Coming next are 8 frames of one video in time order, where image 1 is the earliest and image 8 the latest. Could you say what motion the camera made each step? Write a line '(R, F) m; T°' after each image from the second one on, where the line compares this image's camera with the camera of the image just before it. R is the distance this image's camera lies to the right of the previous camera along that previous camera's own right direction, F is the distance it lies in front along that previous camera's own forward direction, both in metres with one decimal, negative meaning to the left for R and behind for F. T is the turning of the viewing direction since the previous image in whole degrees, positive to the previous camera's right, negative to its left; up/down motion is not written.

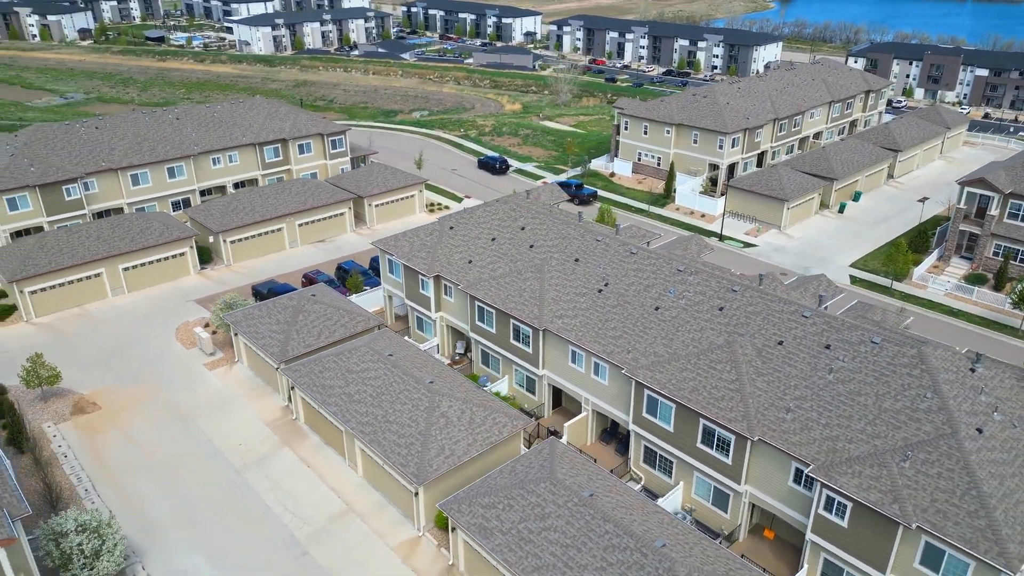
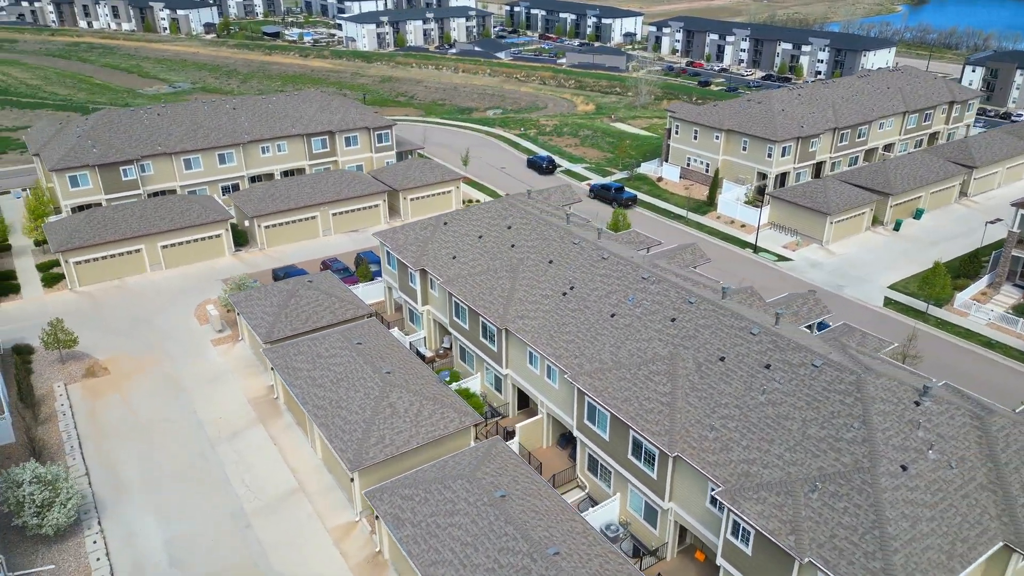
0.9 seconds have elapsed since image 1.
(+5.0, +0.3) m; -8°
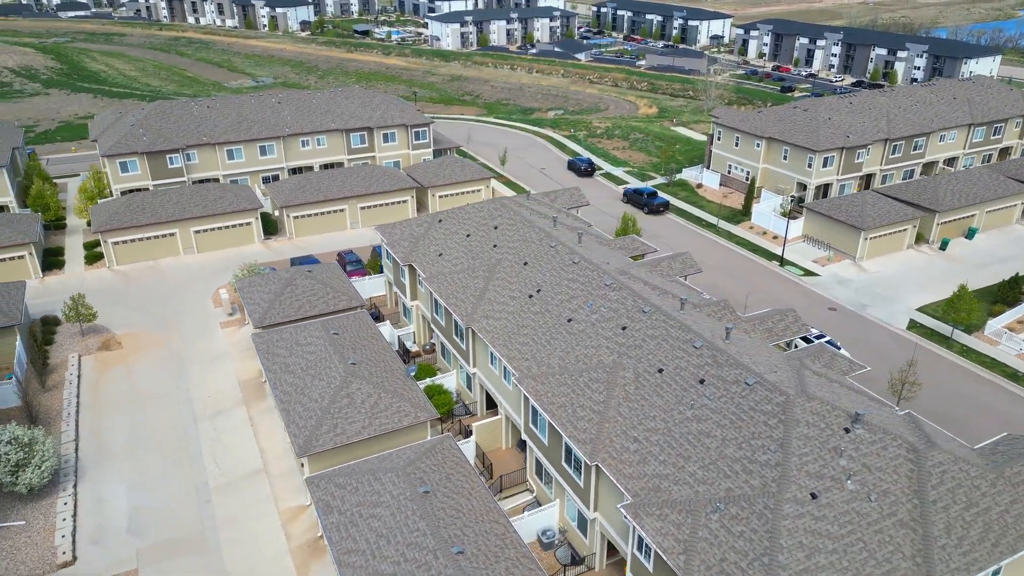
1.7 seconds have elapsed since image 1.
(+4.3, +0.2) m; -7°
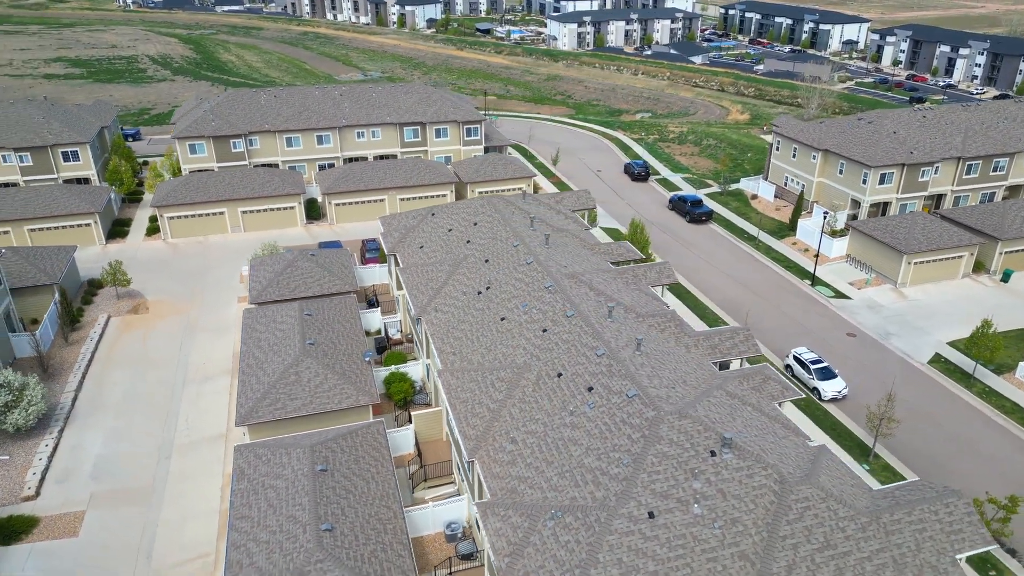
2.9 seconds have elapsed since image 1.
(+6.2, +0.2) m; -9°
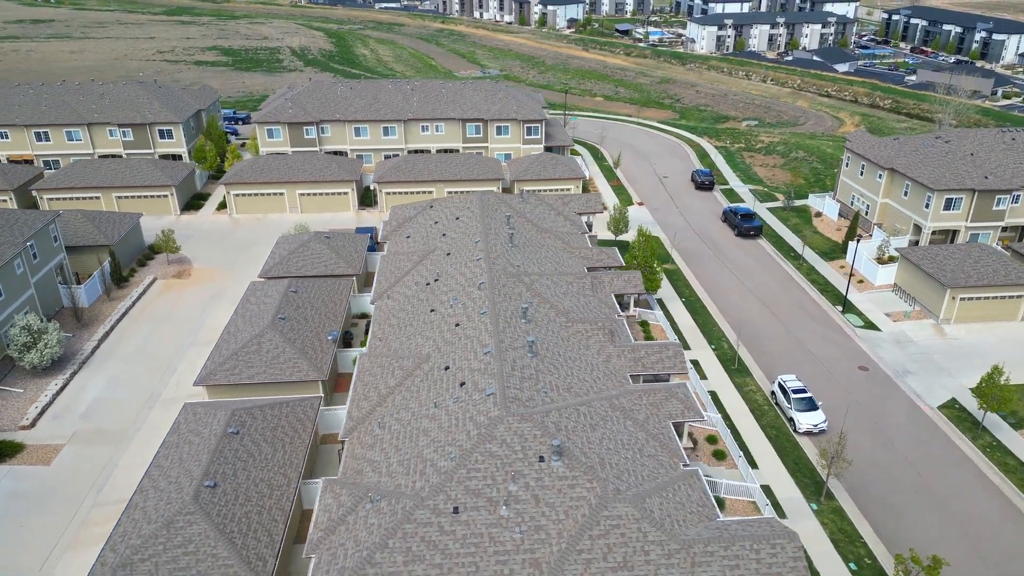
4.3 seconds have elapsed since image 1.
(+7.1, +0.3) m; -11°
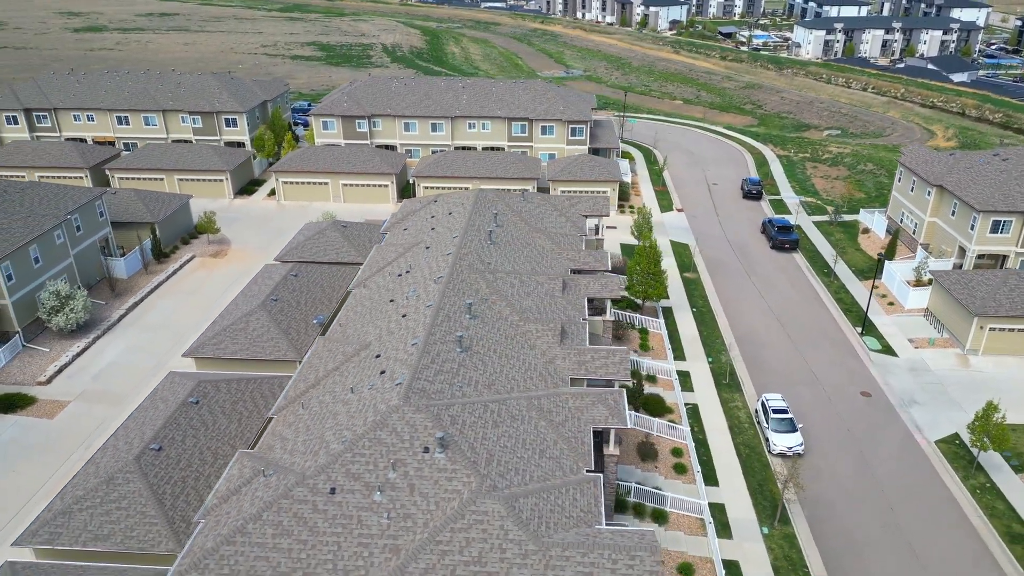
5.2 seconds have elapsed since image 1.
(+4.9, +0.1) m; -8°
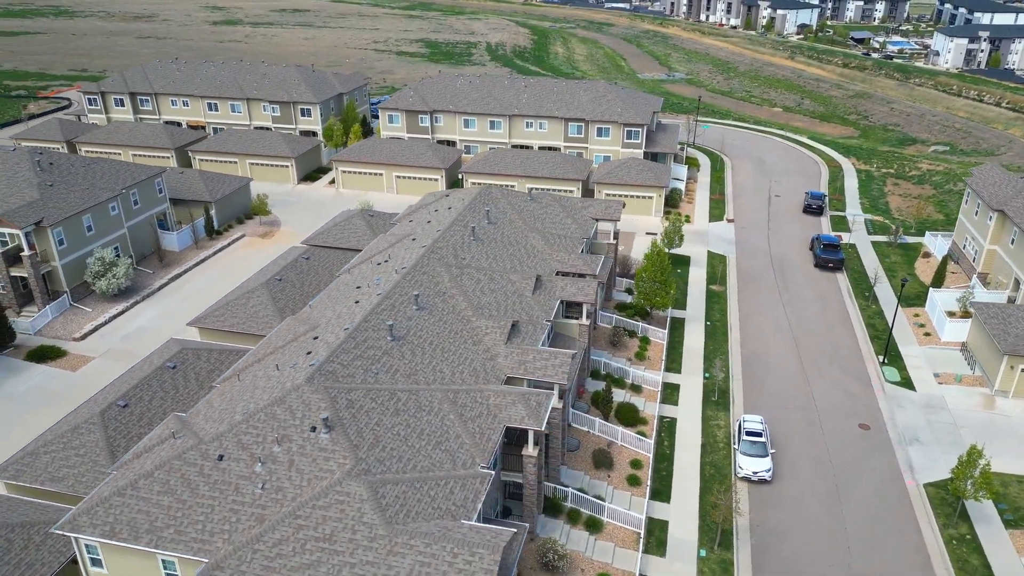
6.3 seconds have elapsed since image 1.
(+5.5, +0.2) m; -9°
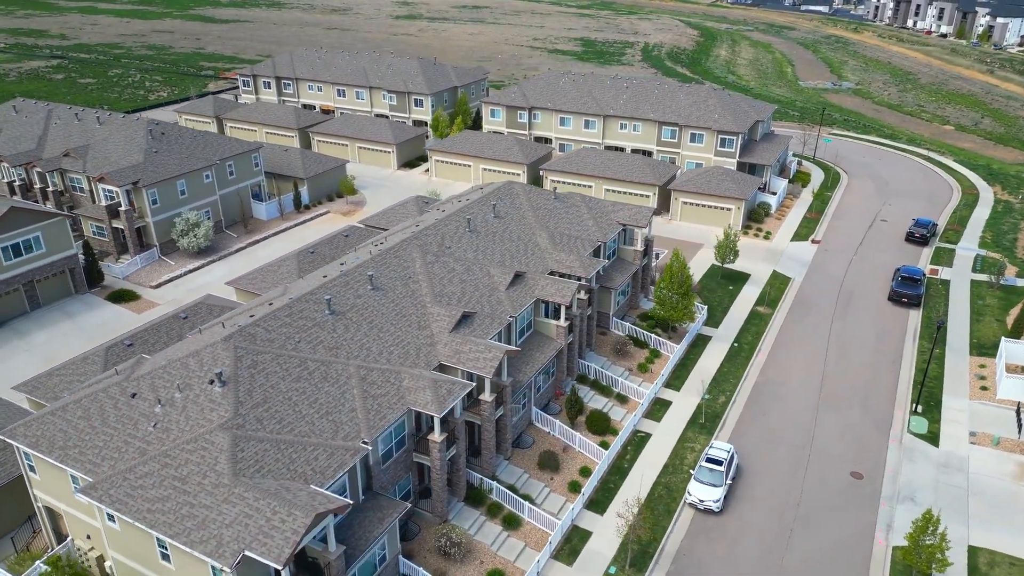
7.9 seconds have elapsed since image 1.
(+7.5, +0.5) m; -13°
